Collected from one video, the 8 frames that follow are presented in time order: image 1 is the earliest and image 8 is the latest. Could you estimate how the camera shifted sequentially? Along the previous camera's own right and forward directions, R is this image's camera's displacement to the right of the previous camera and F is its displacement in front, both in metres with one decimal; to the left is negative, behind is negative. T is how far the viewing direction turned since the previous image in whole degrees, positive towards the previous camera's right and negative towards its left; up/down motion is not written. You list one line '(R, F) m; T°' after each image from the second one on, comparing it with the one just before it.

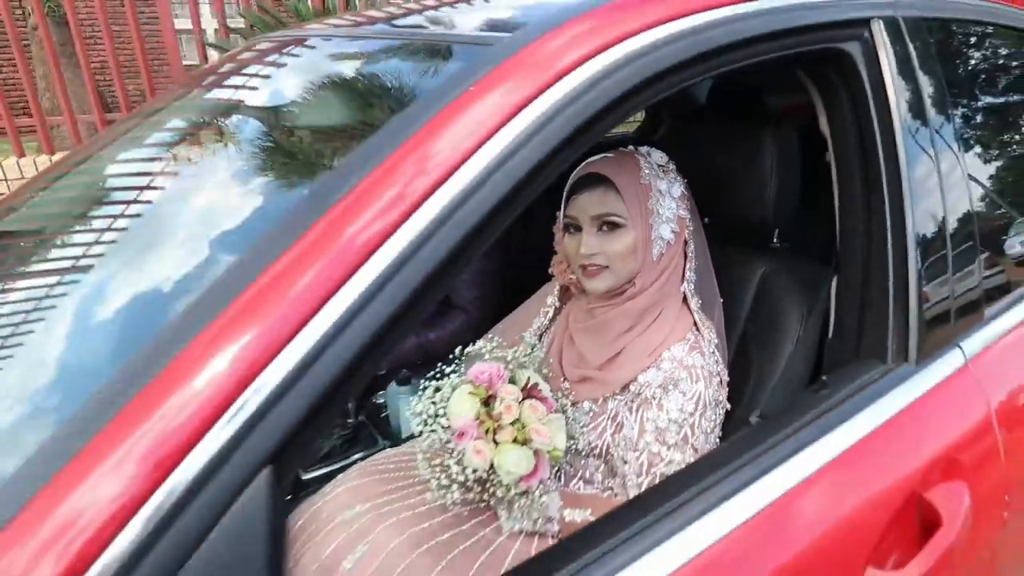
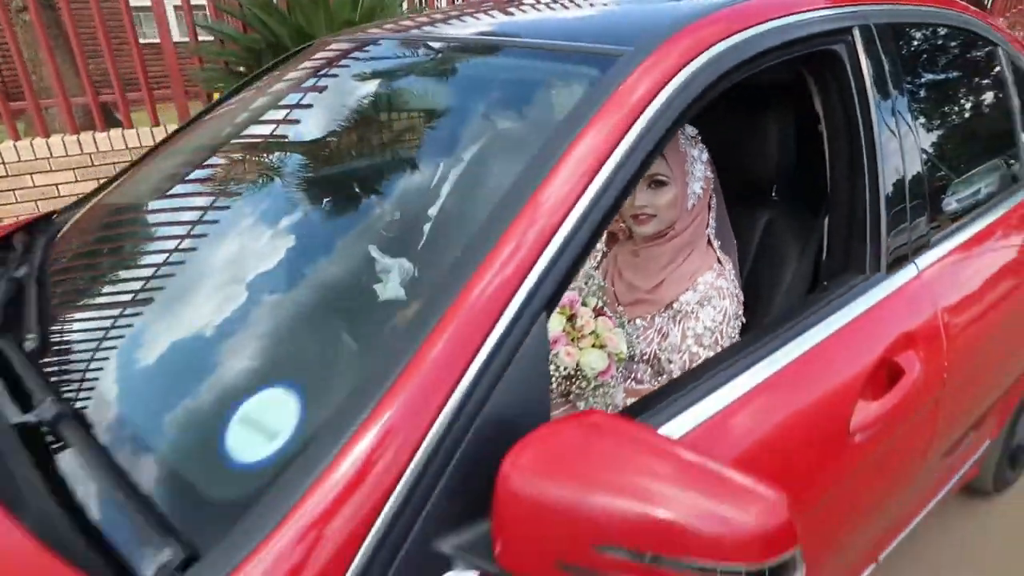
(-0.2, -0.3) m; +4°
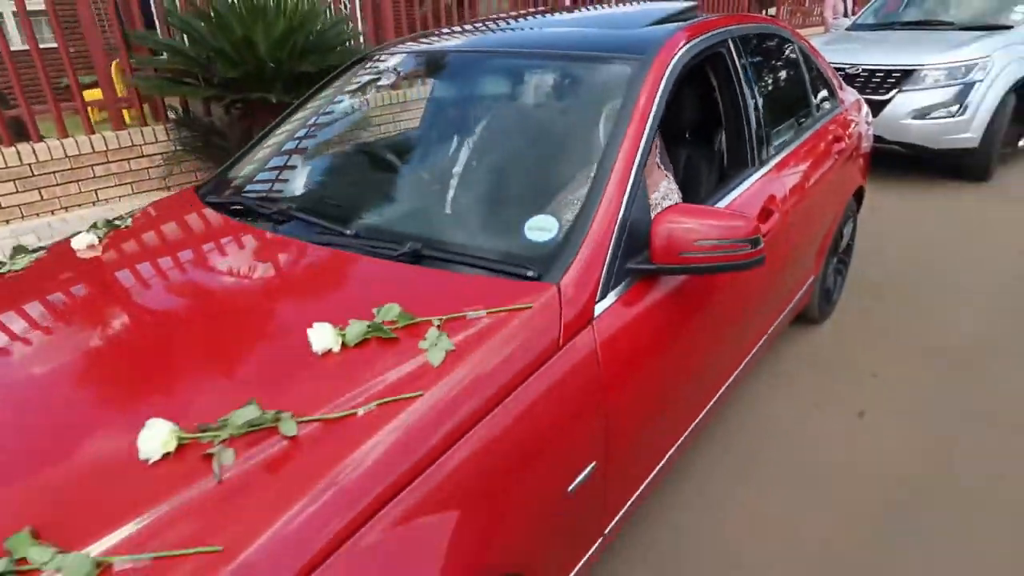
(-0.6, -0.7) m; +13°
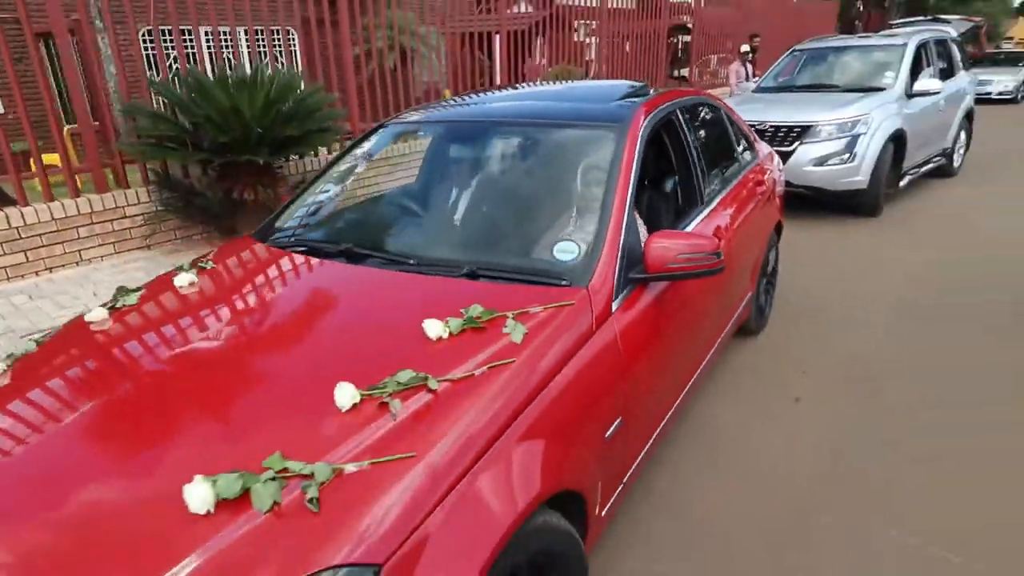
(-0.3, -0.4) m; +6°
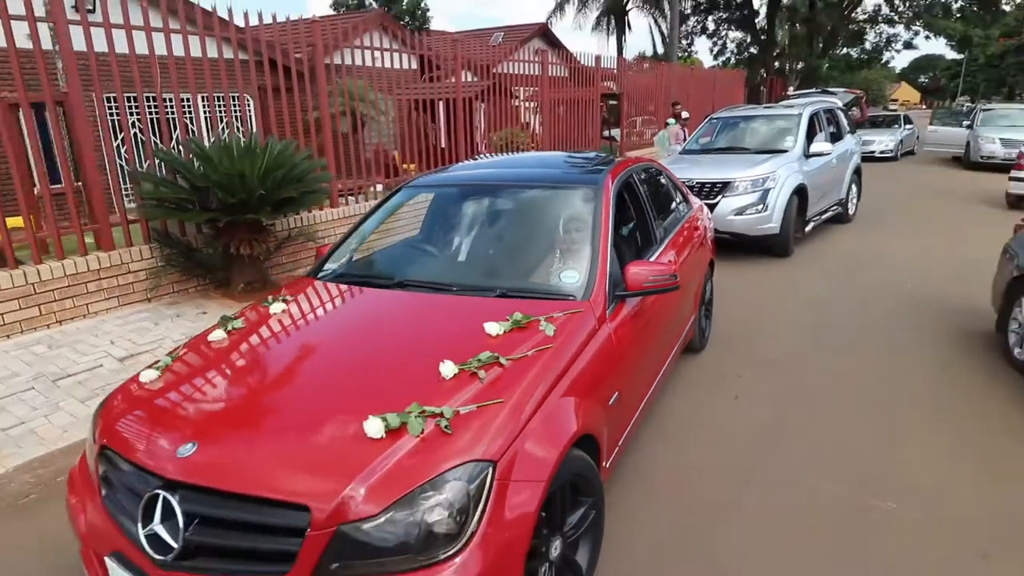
(-0.3, -0.6) m; +6°
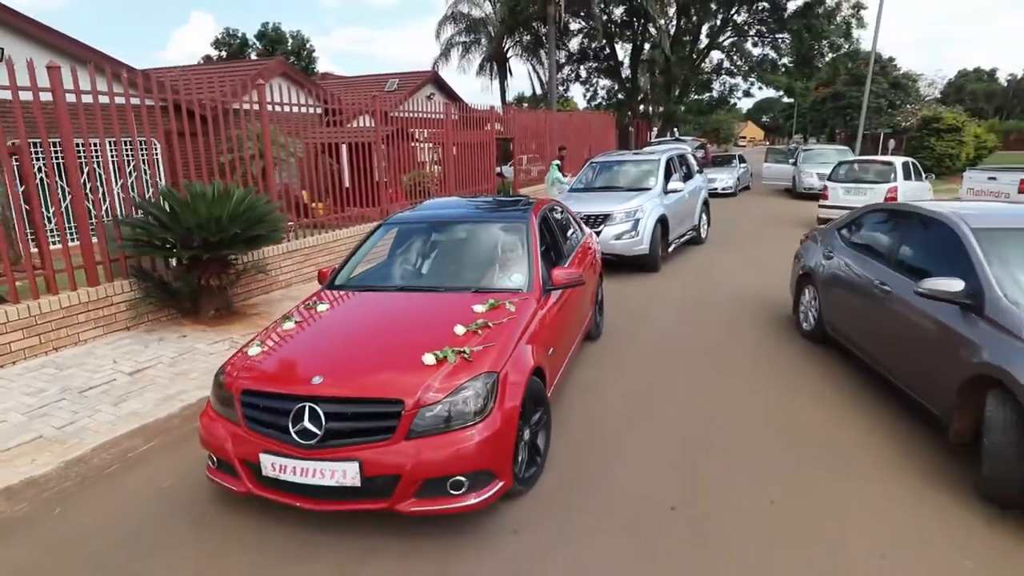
(-0.5, -1.3) m; +10°
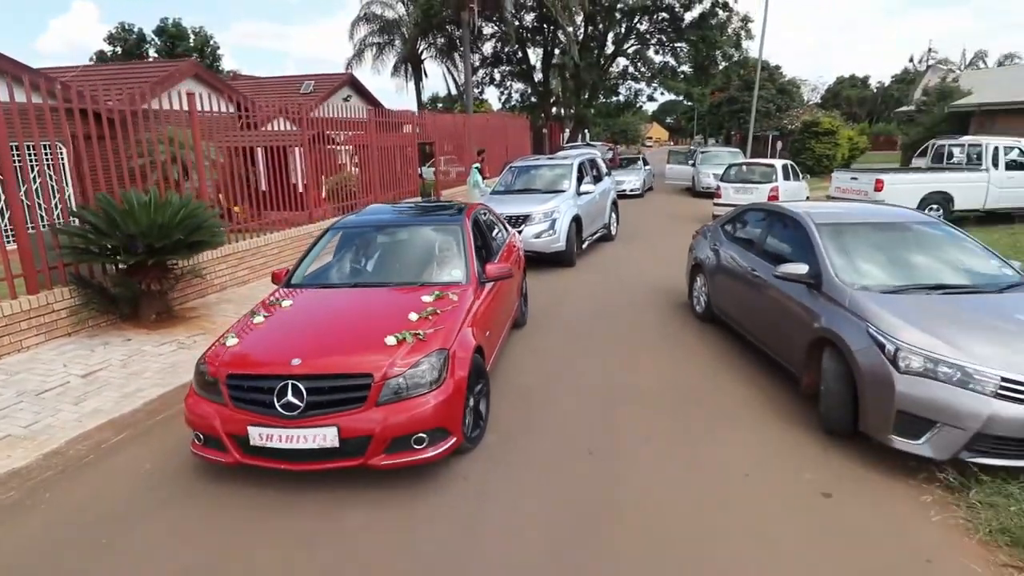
(-0.2, -0.7) m; +8°
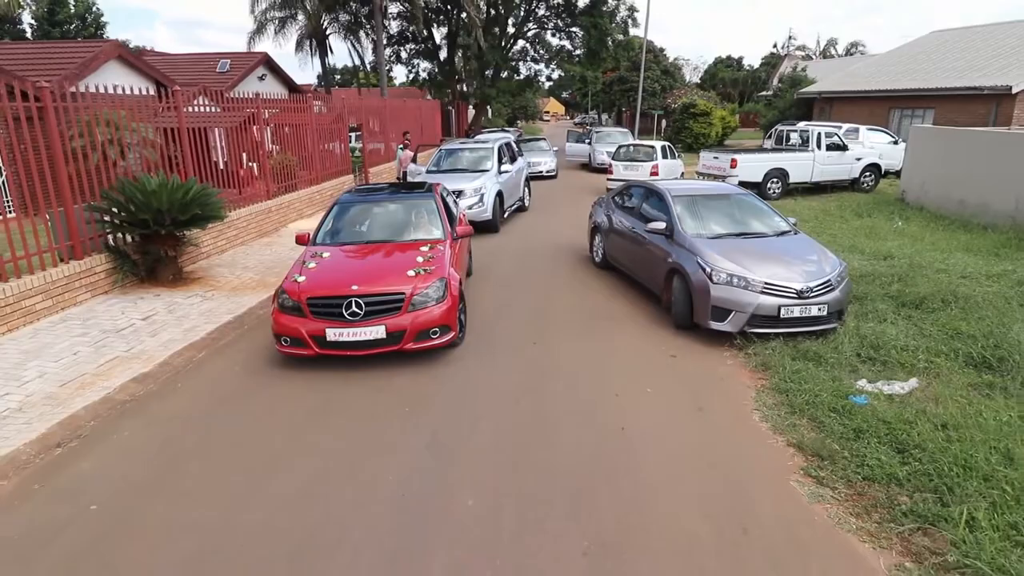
(-0.7, -2.1) m; +9°
